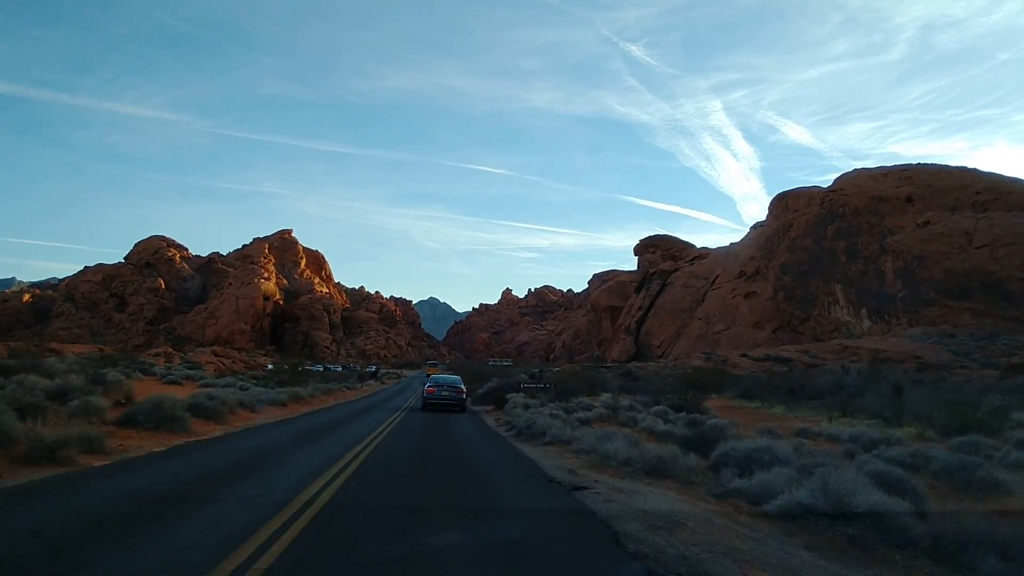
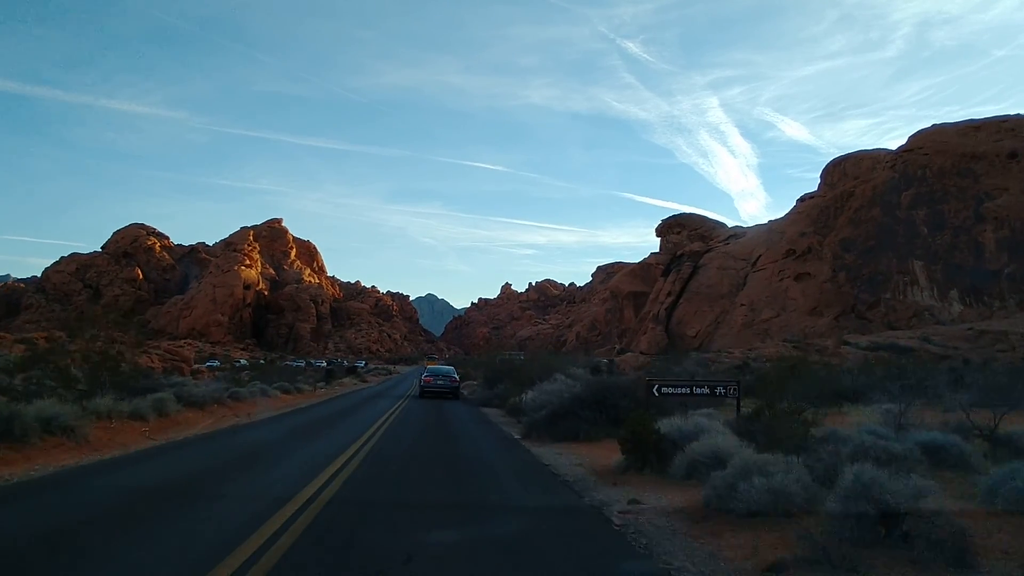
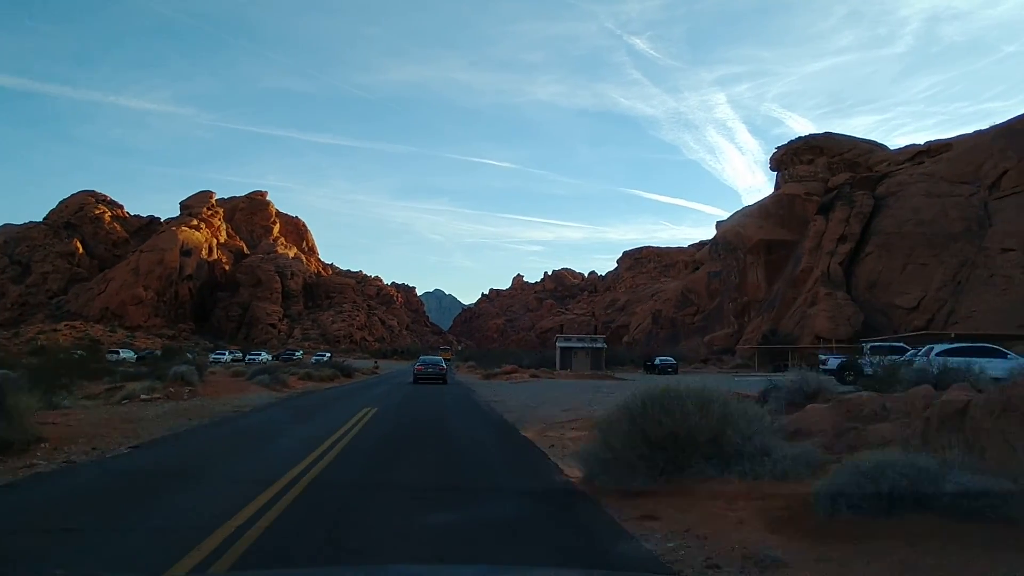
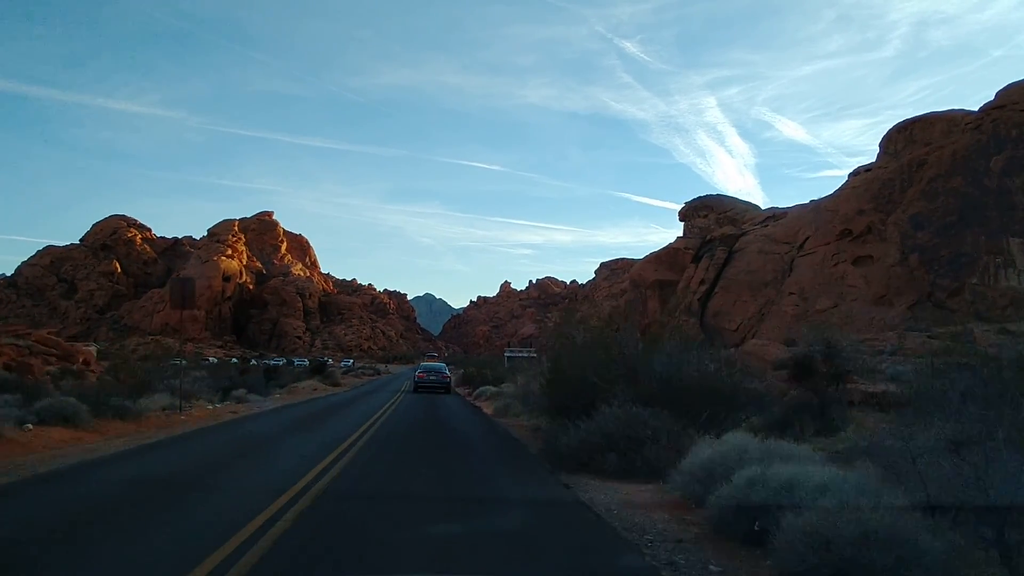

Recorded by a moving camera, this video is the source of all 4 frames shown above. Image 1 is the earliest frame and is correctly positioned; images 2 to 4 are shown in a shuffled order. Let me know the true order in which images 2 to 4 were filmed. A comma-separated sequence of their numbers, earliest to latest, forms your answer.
2, 4, 3
